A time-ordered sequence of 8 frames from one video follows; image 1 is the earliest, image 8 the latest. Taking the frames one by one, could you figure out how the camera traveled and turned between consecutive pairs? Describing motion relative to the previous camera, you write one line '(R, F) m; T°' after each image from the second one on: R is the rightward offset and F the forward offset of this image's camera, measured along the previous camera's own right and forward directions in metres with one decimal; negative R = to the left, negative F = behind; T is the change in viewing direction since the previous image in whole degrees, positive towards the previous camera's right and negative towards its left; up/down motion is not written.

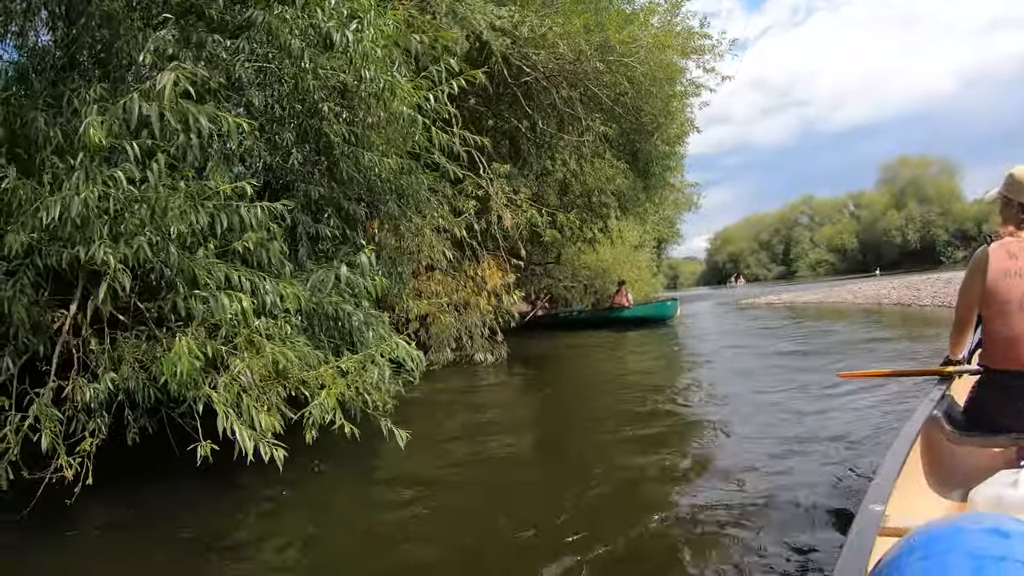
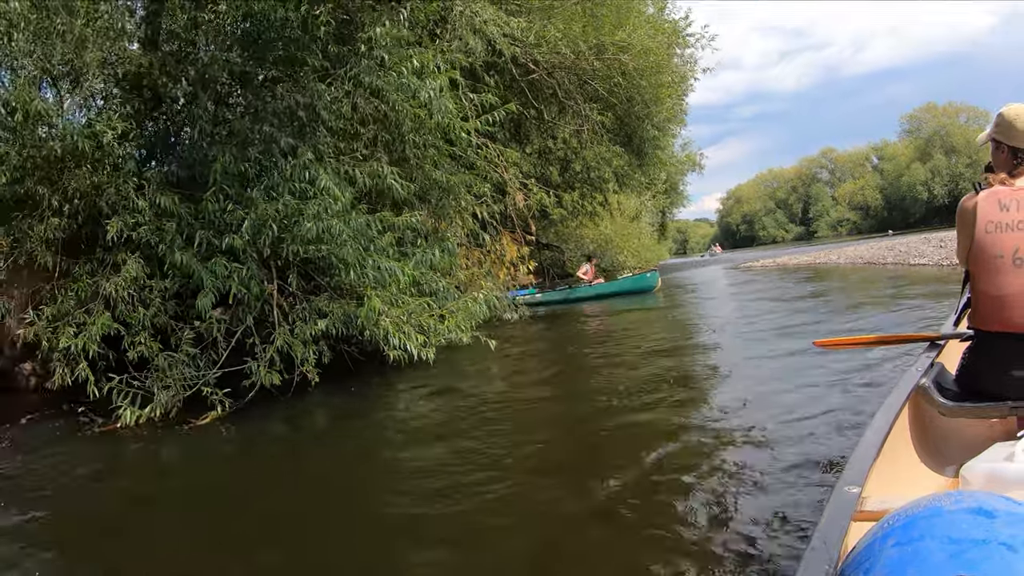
(-0.2, -2.0) m; 0°
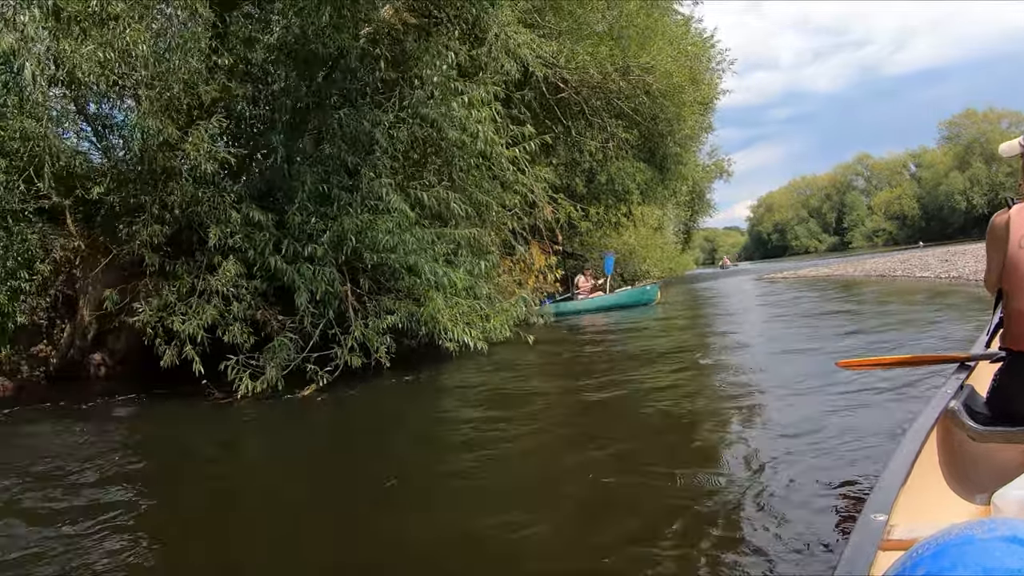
(-0.1, -1.0) m; -1°
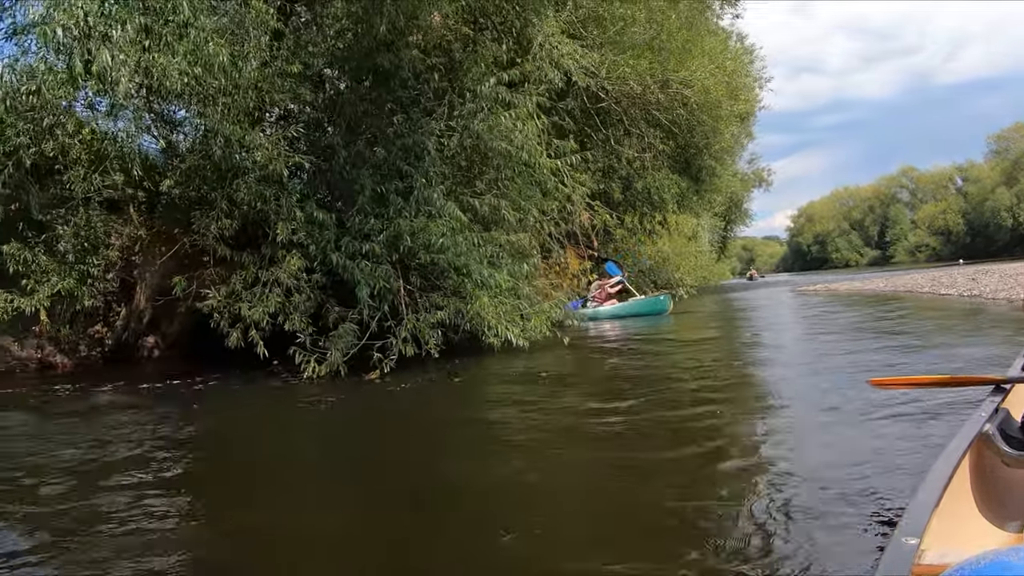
(0.0, -0.5) m; -2°
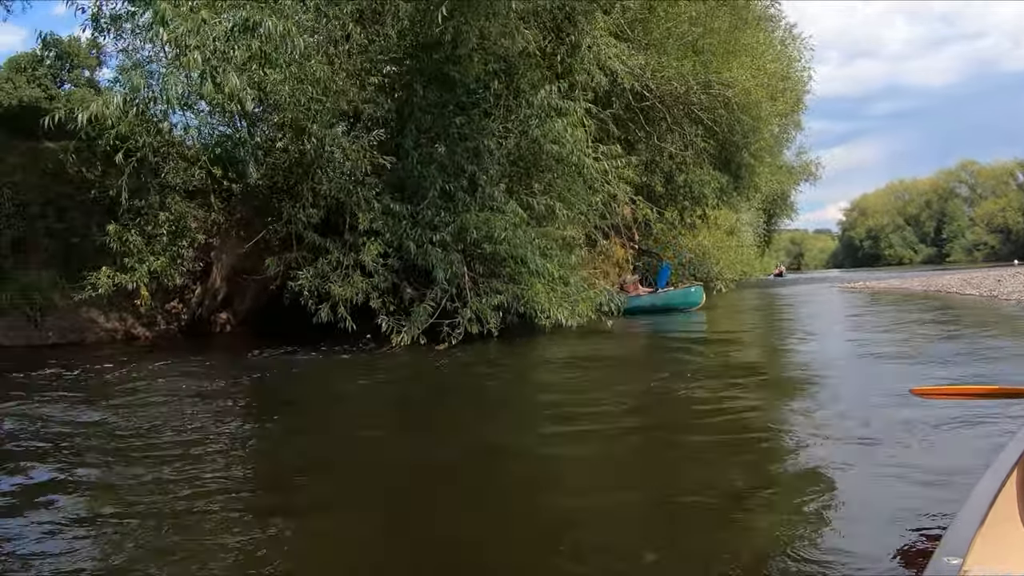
(-0.1, -0.9) m; -2°
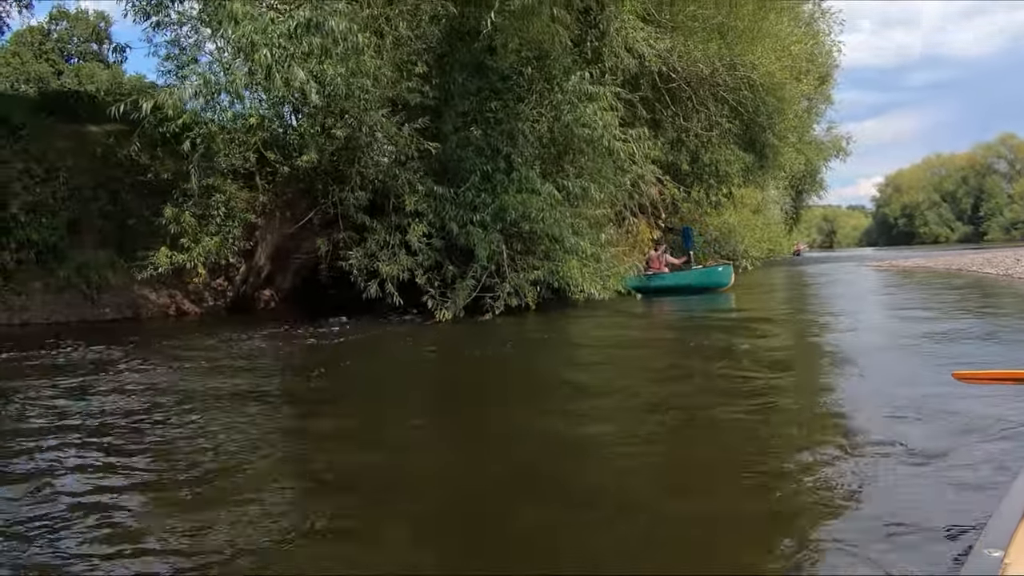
(-0.1, -0.6) m; -1°
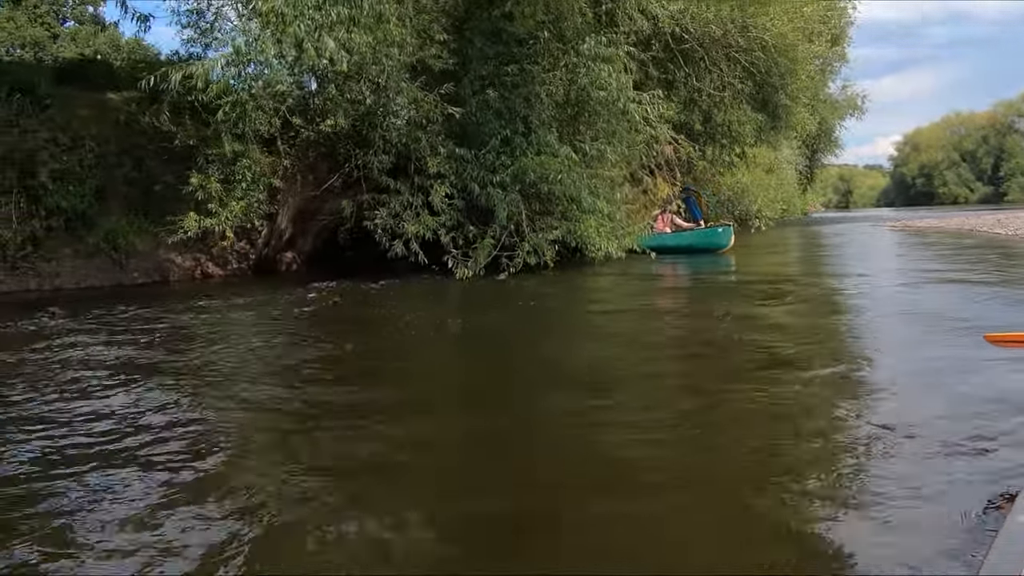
(0.0, -0.3) m; -1°
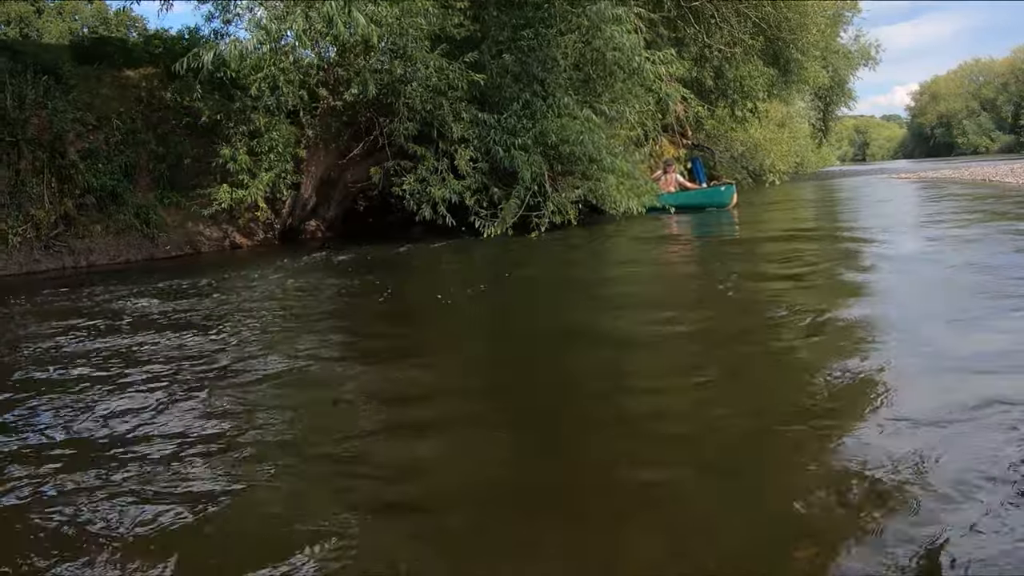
(-0.1, -0.3) m; -1°
